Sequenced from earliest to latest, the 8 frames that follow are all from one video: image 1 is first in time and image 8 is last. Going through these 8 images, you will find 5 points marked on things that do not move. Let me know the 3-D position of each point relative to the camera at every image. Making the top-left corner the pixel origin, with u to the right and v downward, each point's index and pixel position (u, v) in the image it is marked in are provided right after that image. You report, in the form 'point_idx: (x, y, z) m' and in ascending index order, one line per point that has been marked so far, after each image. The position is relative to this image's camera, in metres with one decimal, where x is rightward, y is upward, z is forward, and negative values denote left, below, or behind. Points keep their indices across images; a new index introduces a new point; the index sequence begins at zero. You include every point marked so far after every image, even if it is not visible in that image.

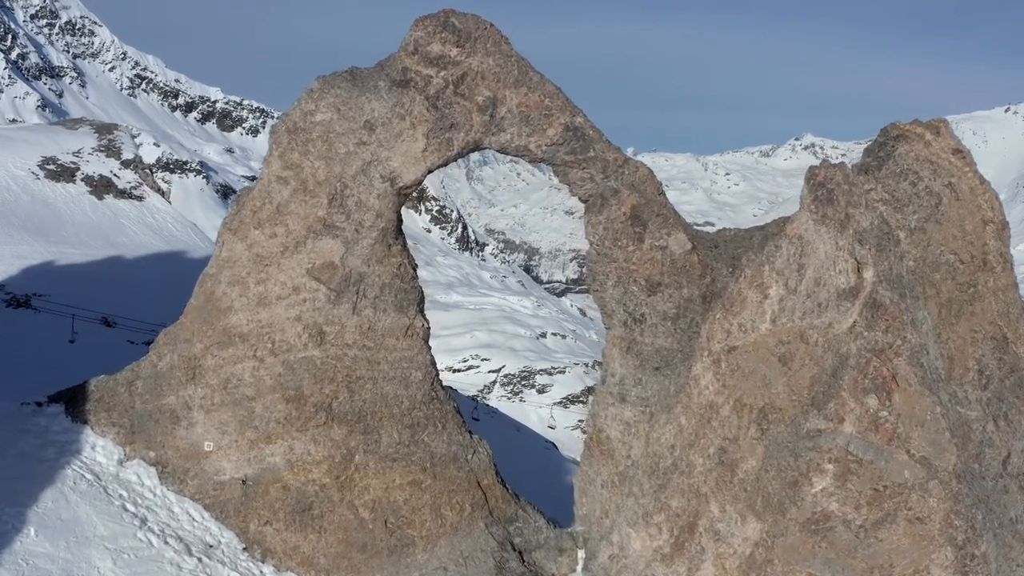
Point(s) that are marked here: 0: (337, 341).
0: (-3.0, -0.9, +16.1) m
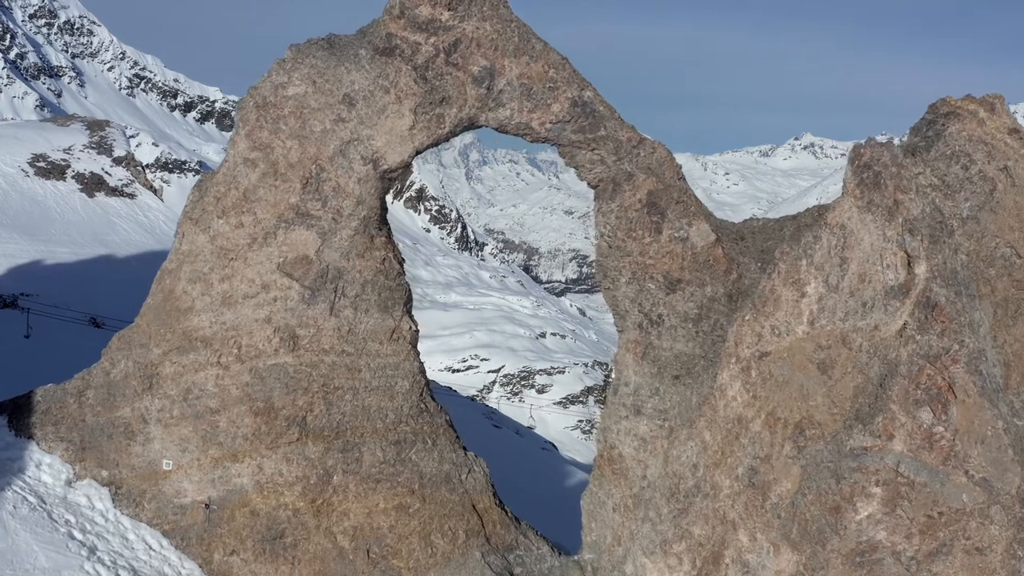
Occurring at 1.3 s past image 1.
0: (-3.0, -0.9, +14.1) m
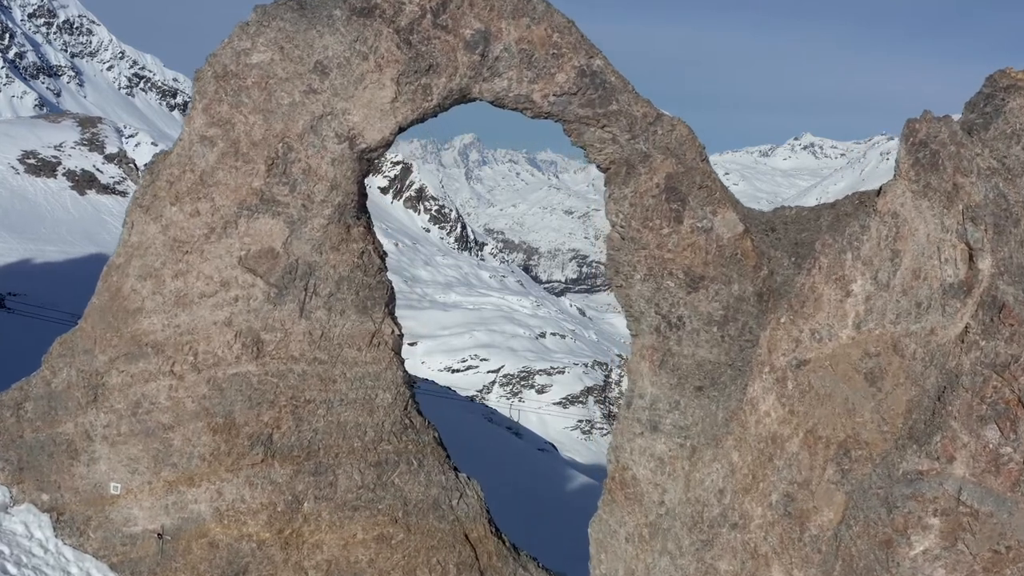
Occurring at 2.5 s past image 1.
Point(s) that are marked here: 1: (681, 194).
0: (-3.0, -0.8, +12.2) m
1: (+2.2, +1.2, +12.4) m
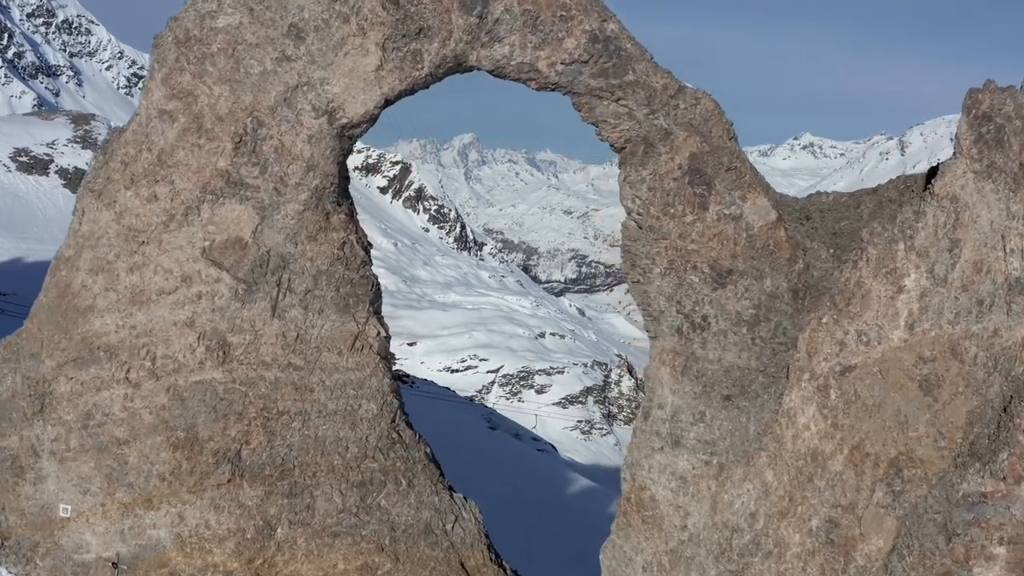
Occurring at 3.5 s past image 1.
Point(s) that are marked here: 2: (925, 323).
0: (-3.0, -0.8, +10.7) m
1: (+2.2, +1.3, +10.9) m
2: (+4.4, -0.4, +10.1) m
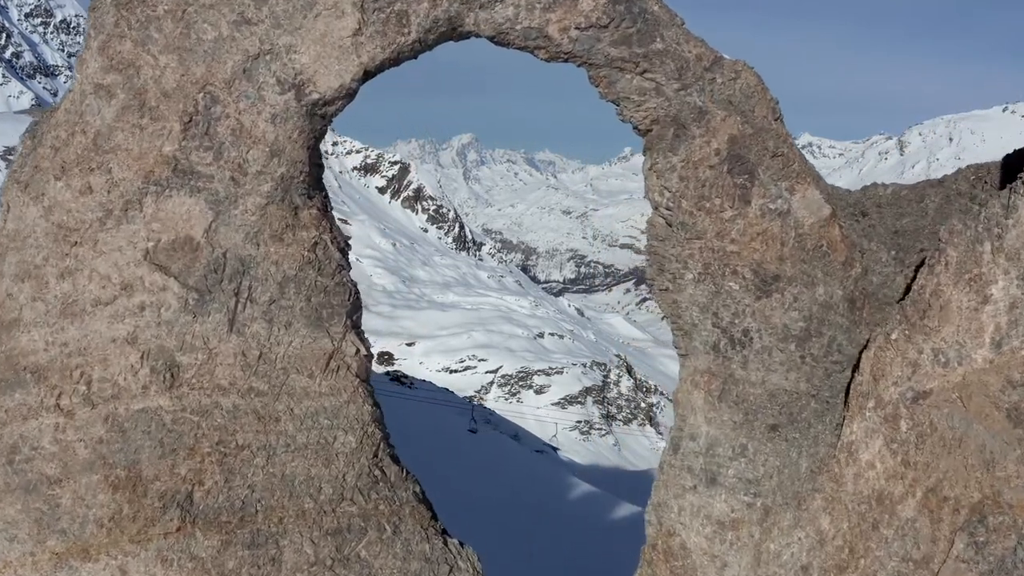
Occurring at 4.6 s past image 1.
0: (-2.9, -0.9, +8.9) m
1: (+2.3, +1.2, +9.2) m
2: (+4.4, -0.4, +8.3) m
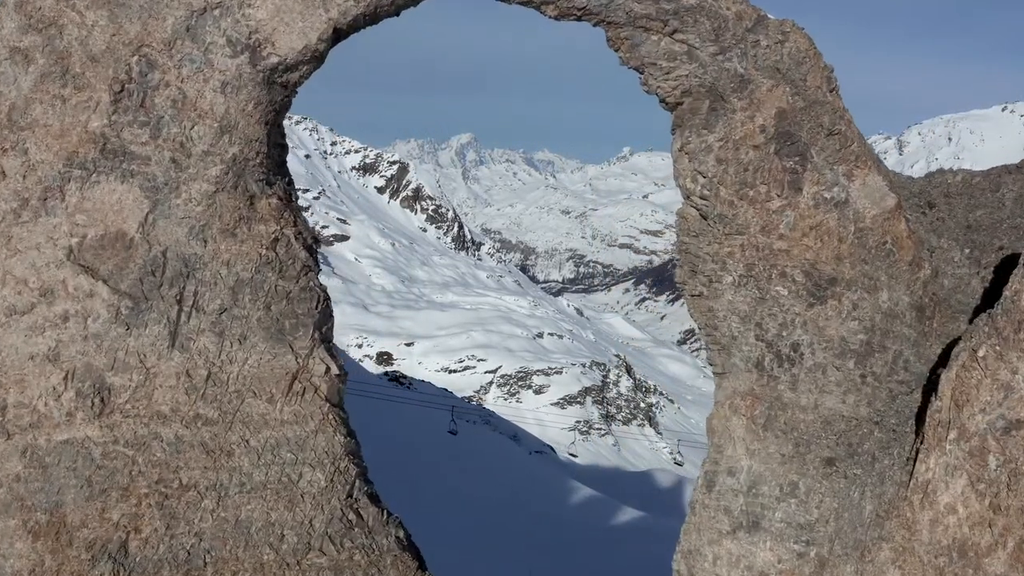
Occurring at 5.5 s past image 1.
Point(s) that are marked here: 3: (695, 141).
0: (-2.9, -0.9, +7.4) m
1: (+2.3, +1.2, +7.6) m
2: (+4.4, -0.5, +6.8) m
3: (+1.5, +1.2, +7.8) m
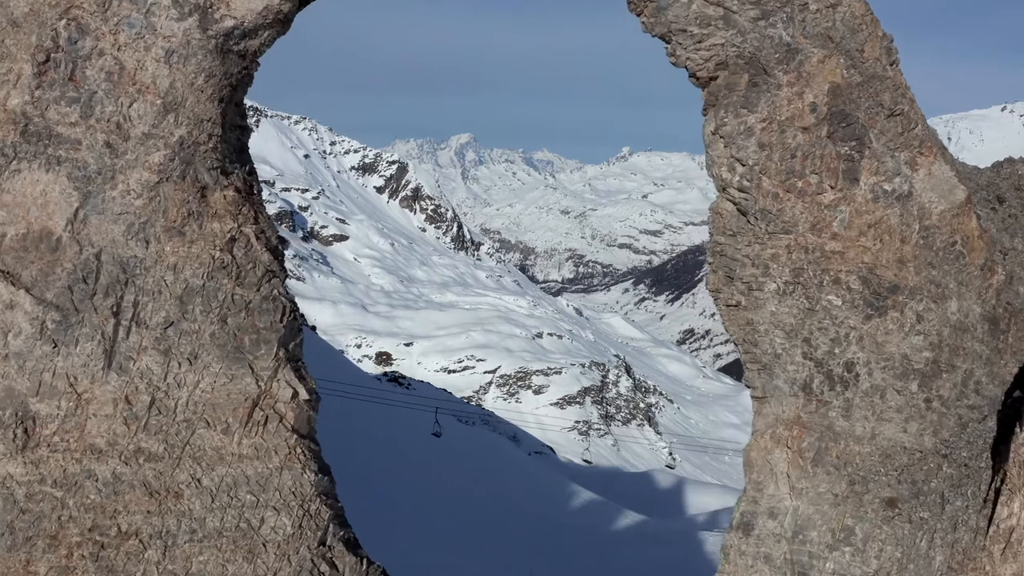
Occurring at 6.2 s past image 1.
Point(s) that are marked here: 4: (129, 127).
0: (-2.9, -1.0, +6.2) m
1: (+2.3, +1.1, +6.4) m
2: (+4.5, -0.5, +5.6) m
3: (+1.5, +1.1, +6.6) m
4: (-2.4, +1.0, +6.1) m
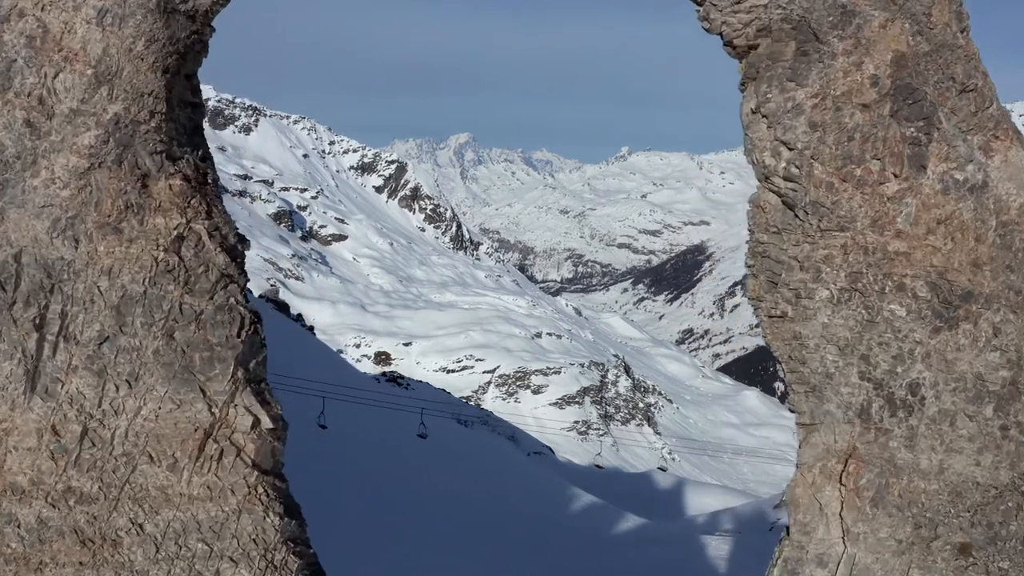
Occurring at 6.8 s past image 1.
0: (-2.9, -1.0, +5.2) m
1: (+2.3, +1.1, +5.4) m
2: (+4.5, -0.6, +4.6) m
3: (+1.5, +1.1, +5.6) m
4: (-2.4, +1.0, +5.1) m
